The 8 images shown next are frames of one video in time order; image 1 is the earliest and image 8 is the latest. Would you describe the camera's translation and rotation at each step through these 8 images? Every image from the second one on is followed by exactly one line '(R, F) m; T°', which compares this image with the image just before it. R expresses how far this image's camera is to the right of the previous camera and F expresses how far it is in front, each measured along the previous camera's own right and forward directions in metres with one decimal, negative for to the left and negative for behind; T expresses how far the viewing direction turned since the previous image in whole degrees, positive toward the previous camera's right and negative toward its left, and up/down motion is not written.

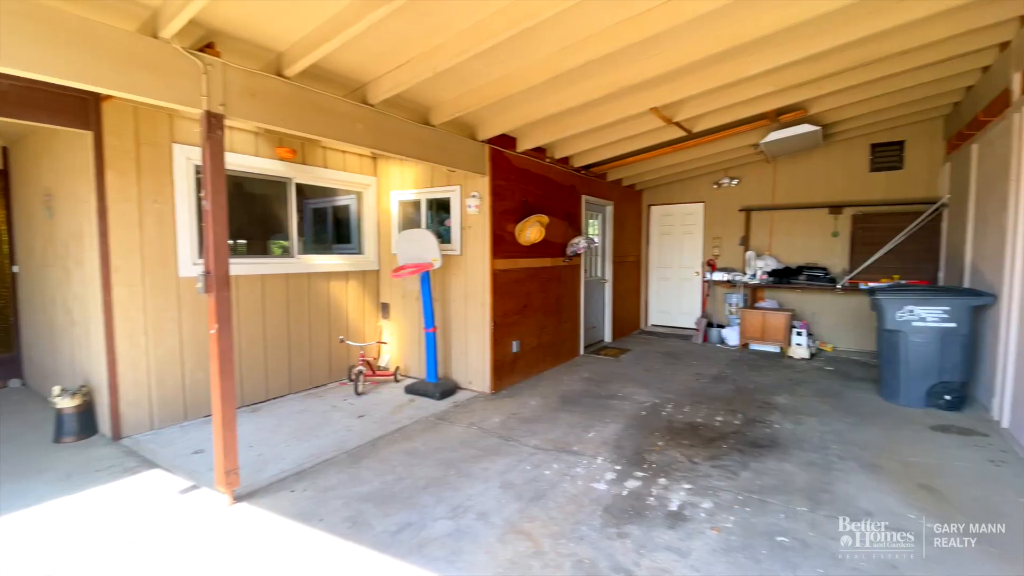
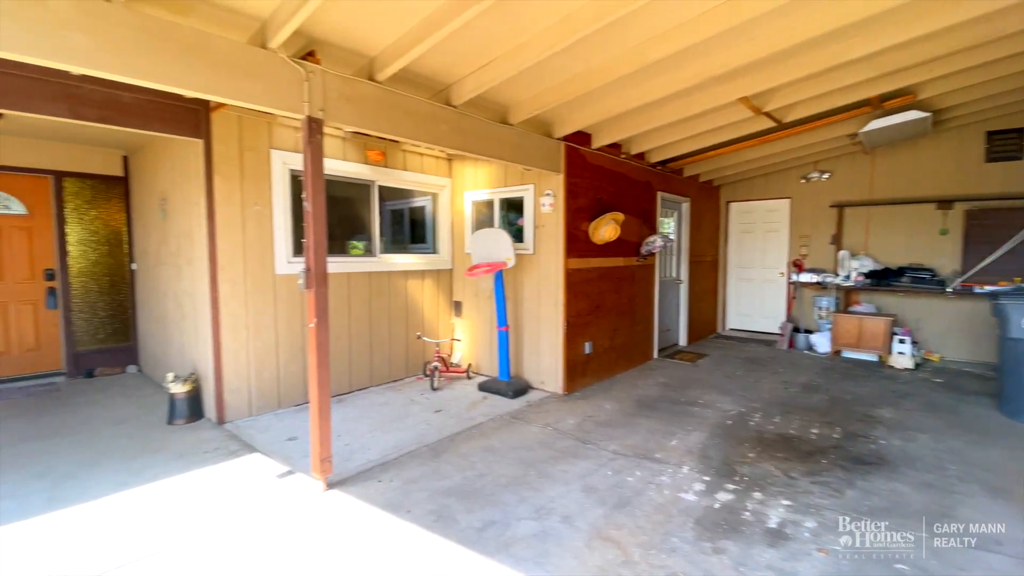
(-0.1, 0.0) m; -7°
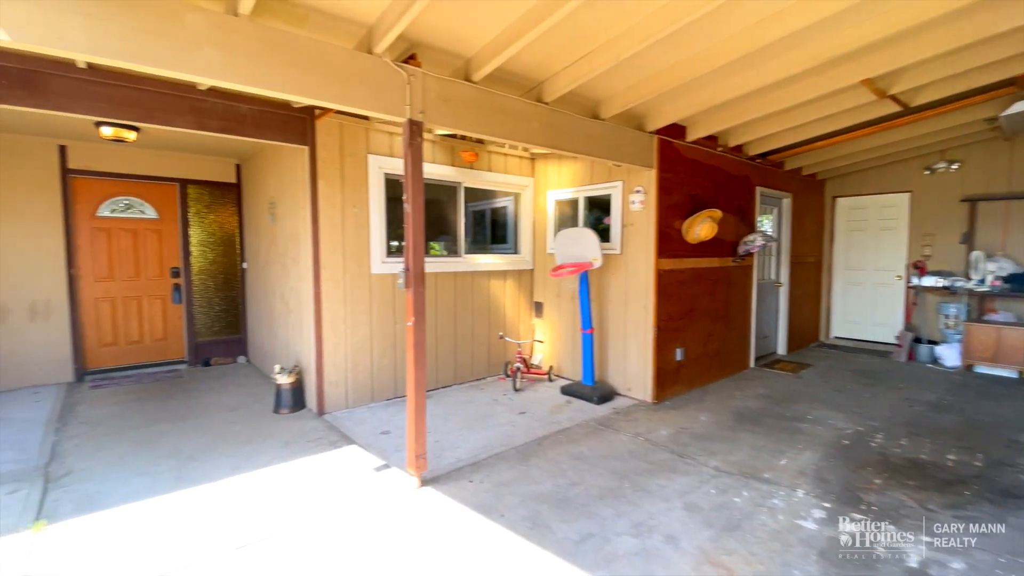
(-0.1, +0.1) m; -9°
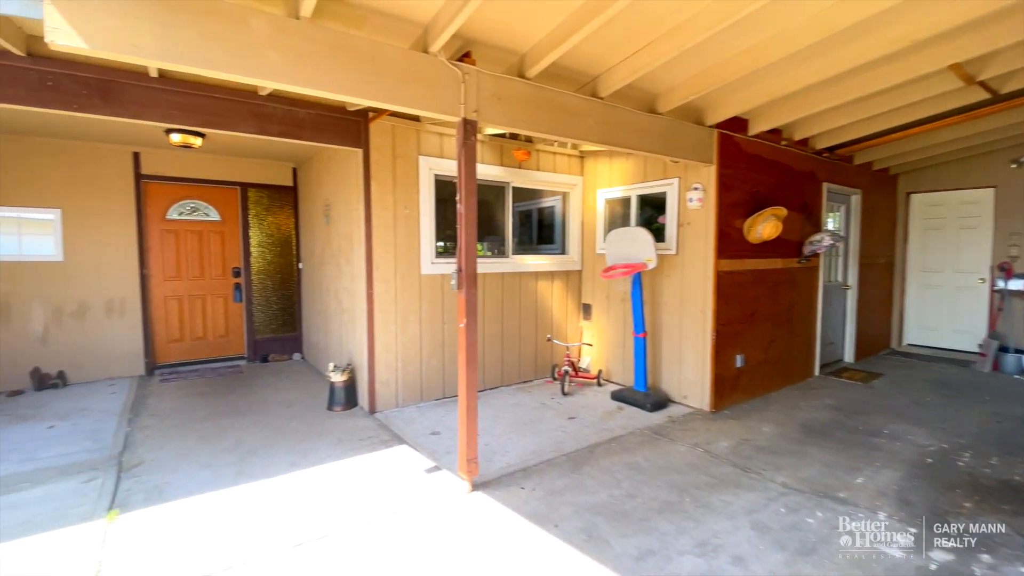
(-0.1, +0.1) m; -5°
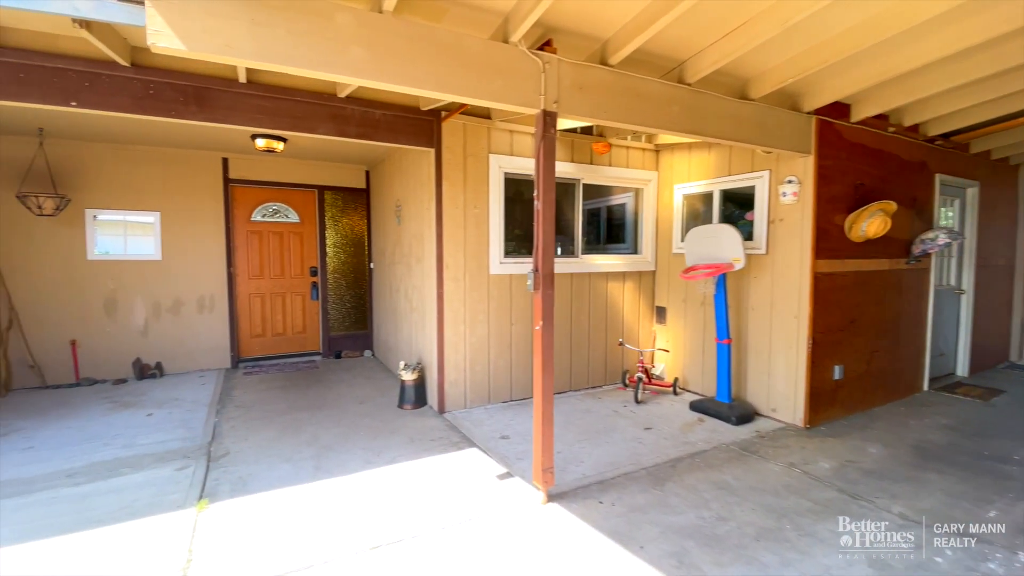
(-0.1, +0.1) m; -7°
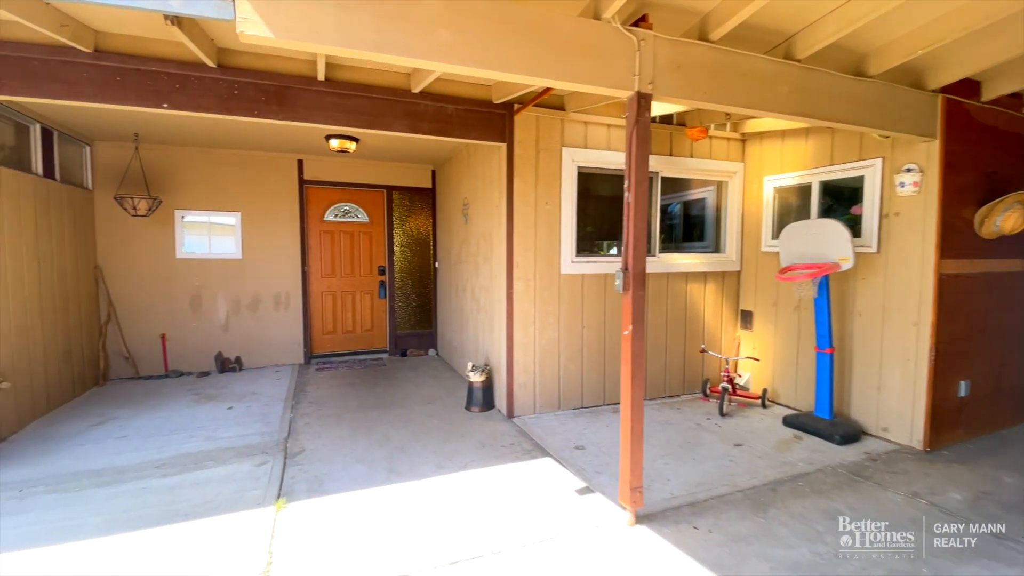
(-0.2, +0.2) m; -7°
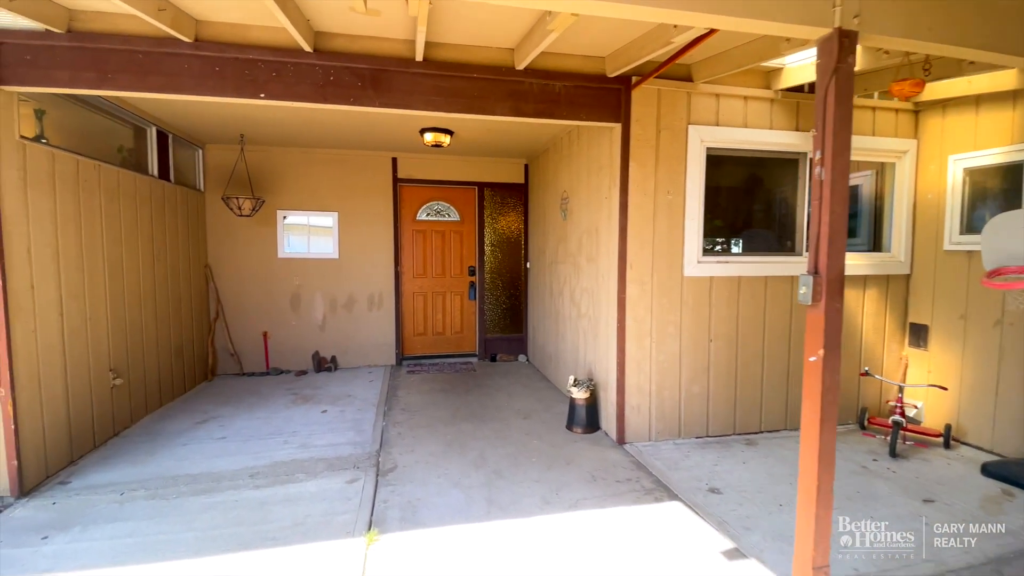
(-0.2, +0.4) m; -10°
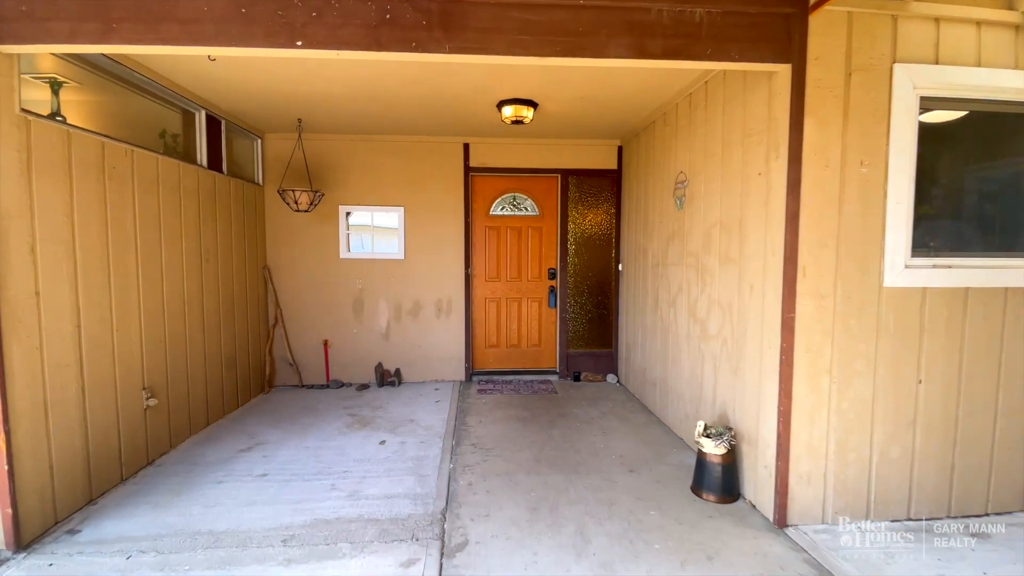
(-0.2, +0.8) m; -8°
